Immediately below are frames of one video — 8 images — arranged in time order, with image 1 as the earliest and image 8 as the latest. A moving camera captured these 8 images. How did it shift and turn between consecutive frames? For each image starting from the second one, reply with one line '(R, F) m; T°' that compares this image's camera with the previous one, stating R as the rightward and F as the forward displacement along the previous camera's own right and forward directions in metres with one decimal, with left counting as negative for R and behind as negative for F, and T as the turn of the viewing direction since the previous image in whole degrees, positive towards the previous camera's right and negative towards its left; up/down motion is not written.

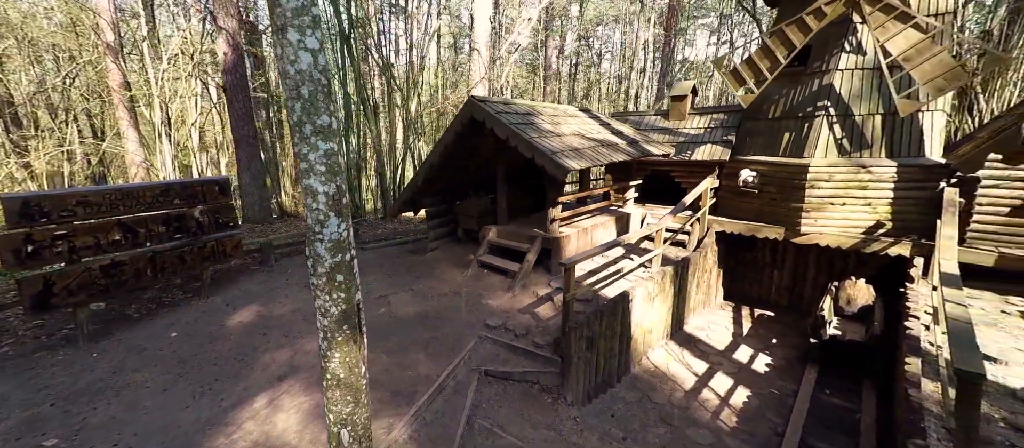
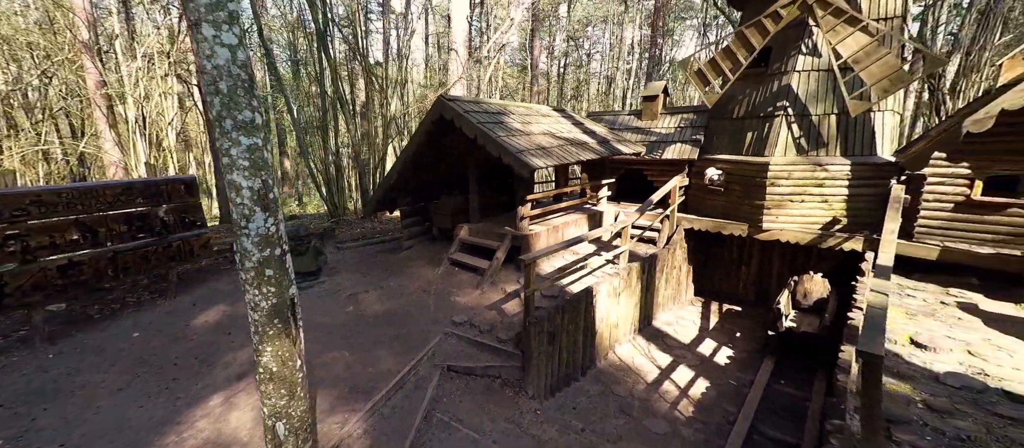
(+0.4, -0.1) m; +2°
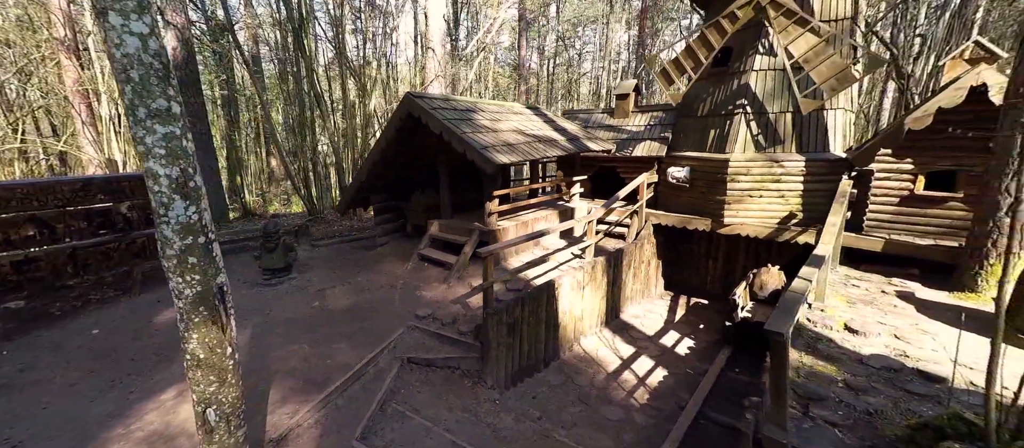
(+0.4, -0.1) m; +2°
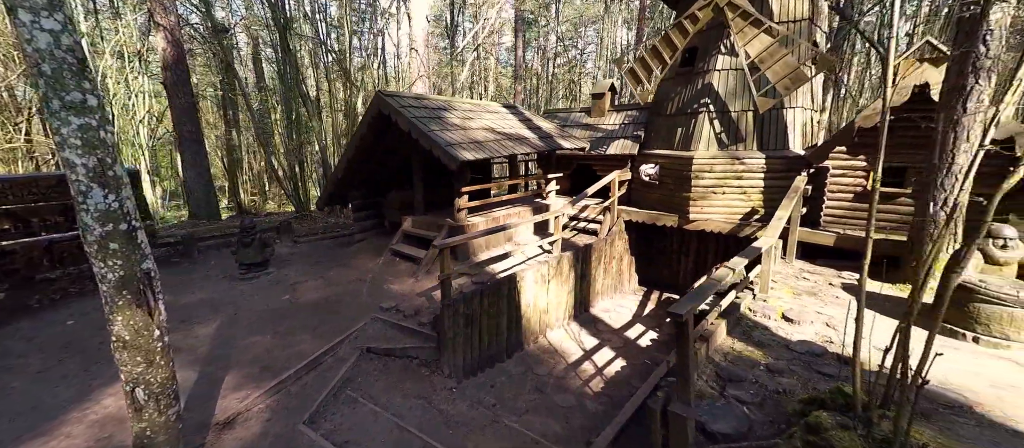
(+0.6, -0.2) m; 0°
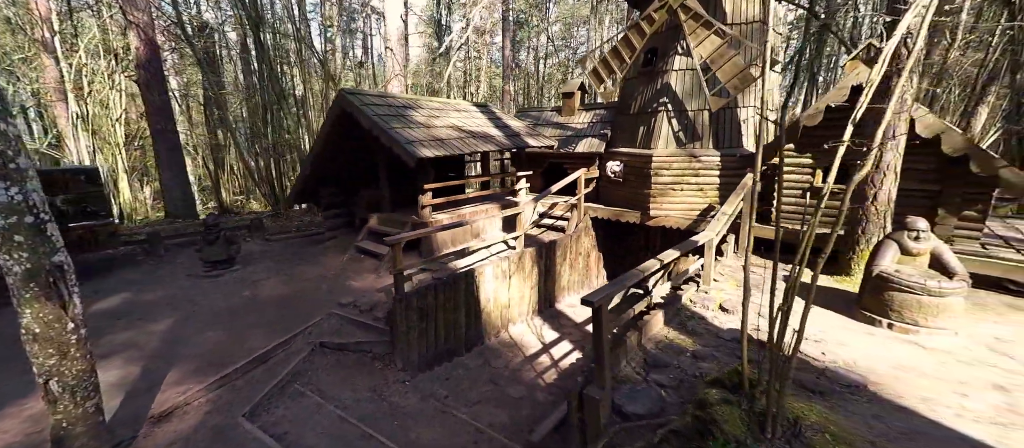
(+0.5, -0.1) m; +2°
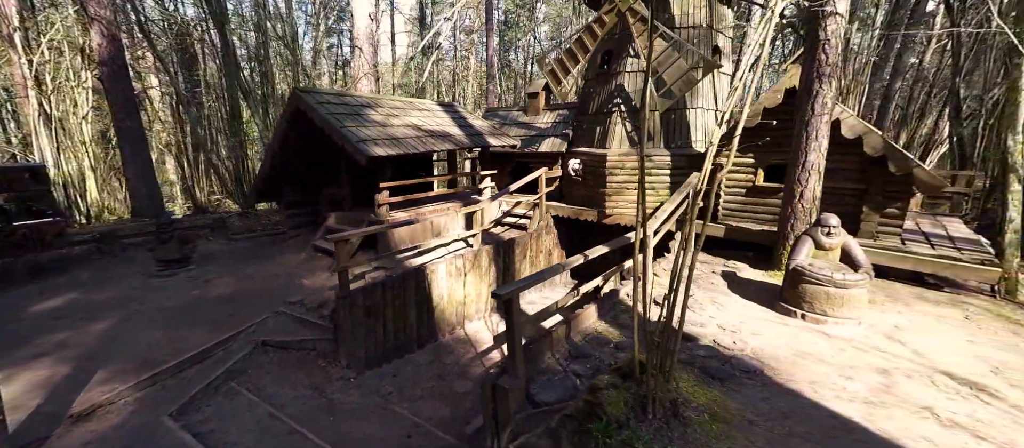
(+0.6, -0.1) m; +2°
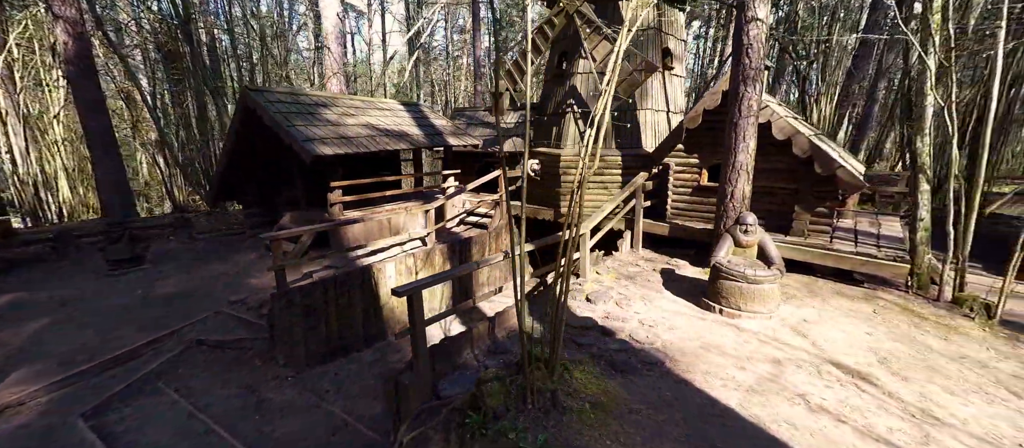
(+0.7, -0.1) m; +2°
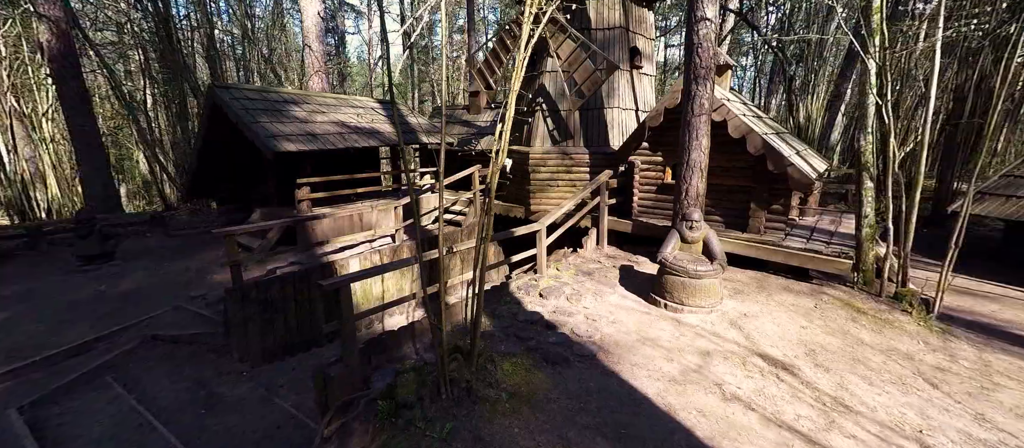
(+0.6, -0.1) m; +1°
